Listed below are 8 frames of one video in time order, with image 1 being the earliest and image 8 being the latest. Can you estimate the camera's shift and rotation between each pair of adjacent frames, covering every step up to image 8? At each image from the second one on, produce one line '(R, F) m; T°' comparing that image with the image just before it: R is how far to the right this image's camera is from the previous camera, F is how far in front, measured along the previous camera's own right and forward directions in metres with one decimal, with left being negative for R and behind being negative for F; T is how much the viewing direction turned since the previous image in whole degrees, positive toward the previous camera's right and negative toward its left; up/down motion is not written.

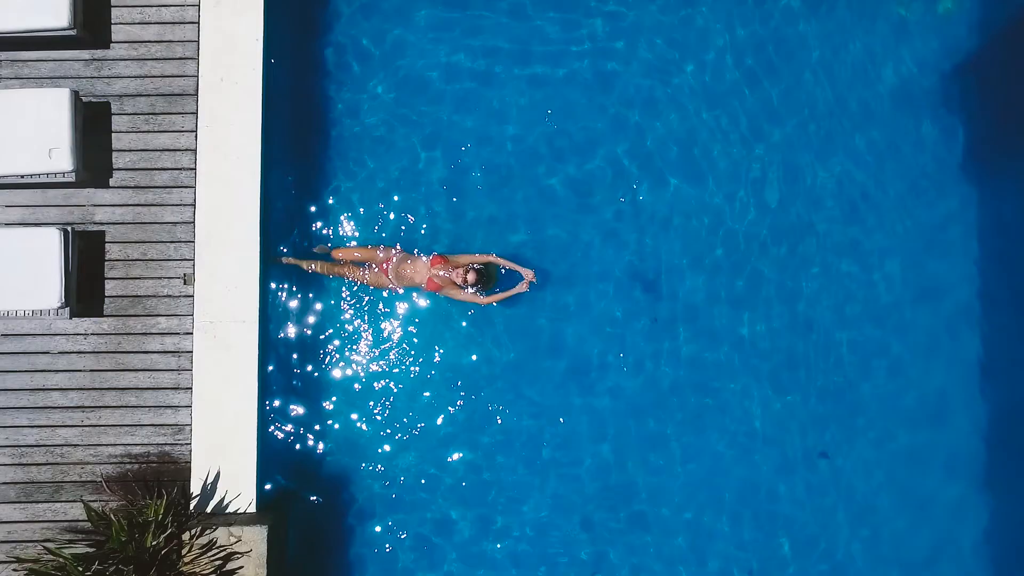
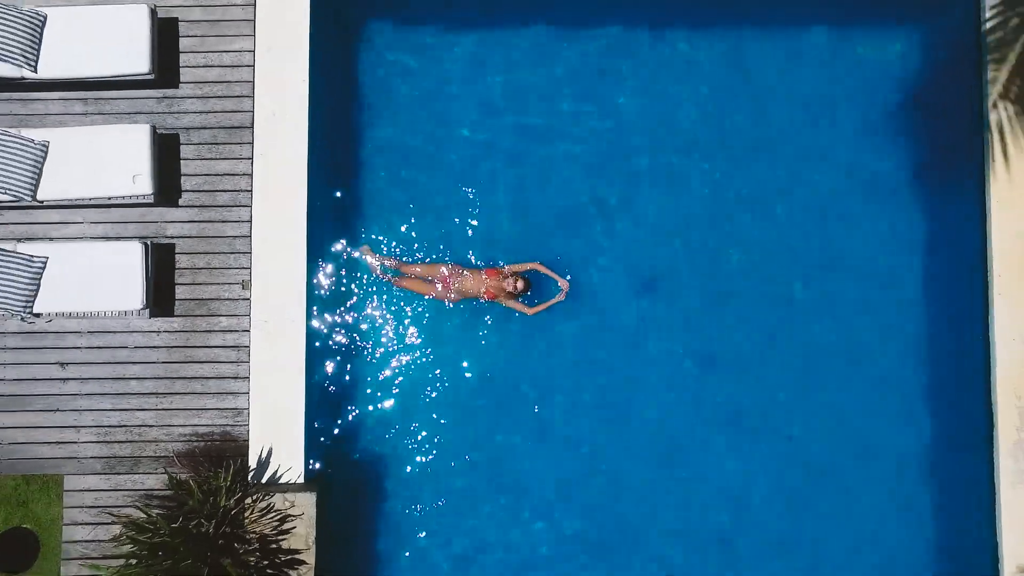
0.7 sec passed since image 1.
(-0.1, -0.7) m; -1°
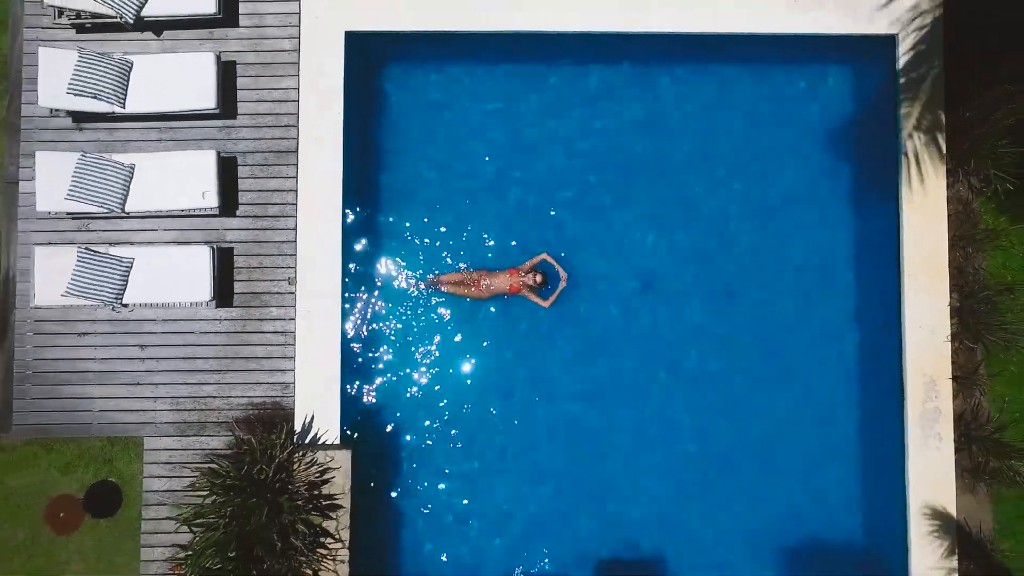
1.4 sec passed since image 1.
(0.0, -1.1) m; 0°
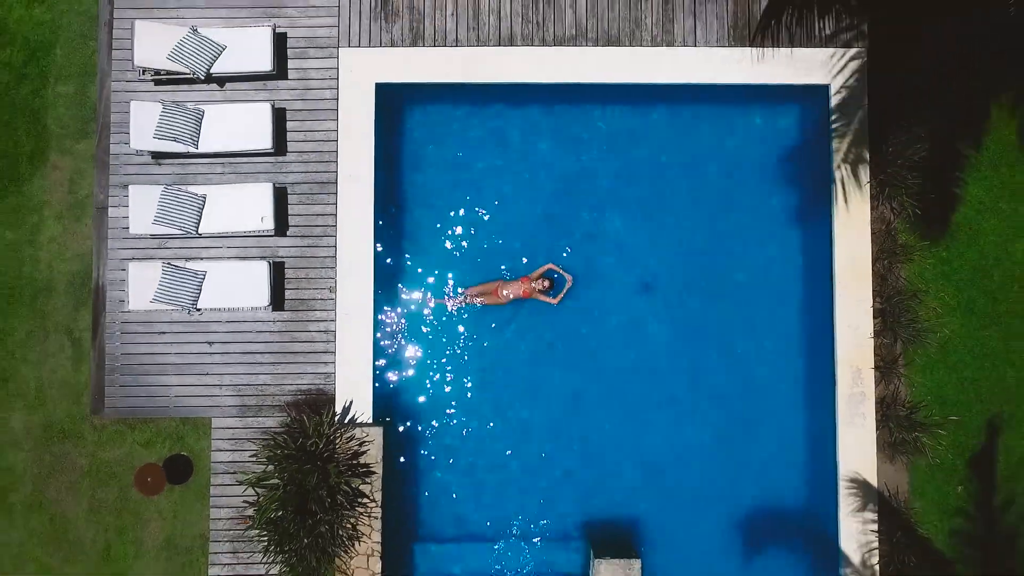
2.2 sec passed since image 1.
(0.0, -1.3) m; 0°
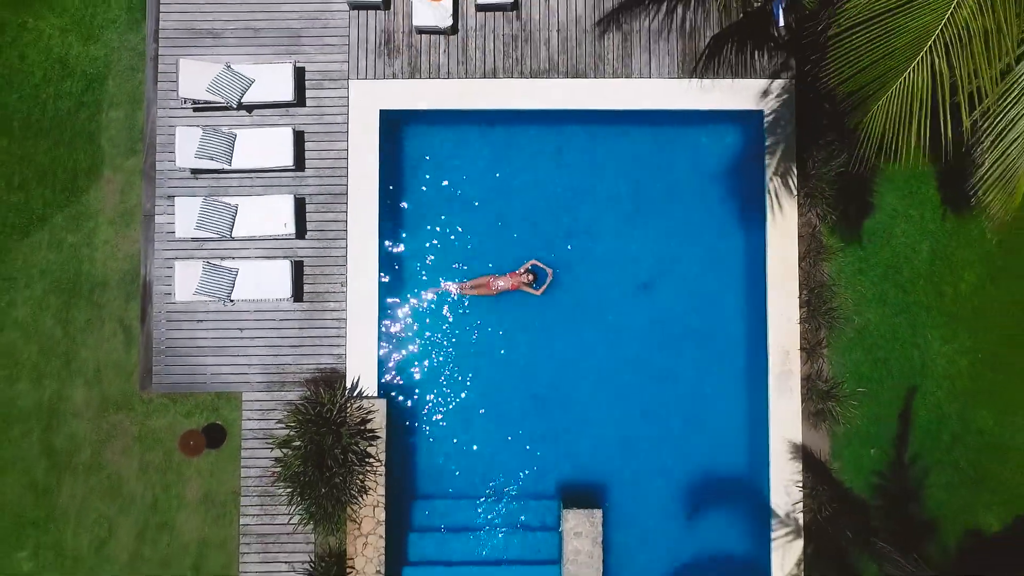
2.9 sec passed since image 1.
(+0.4, -1.3) m; 0°
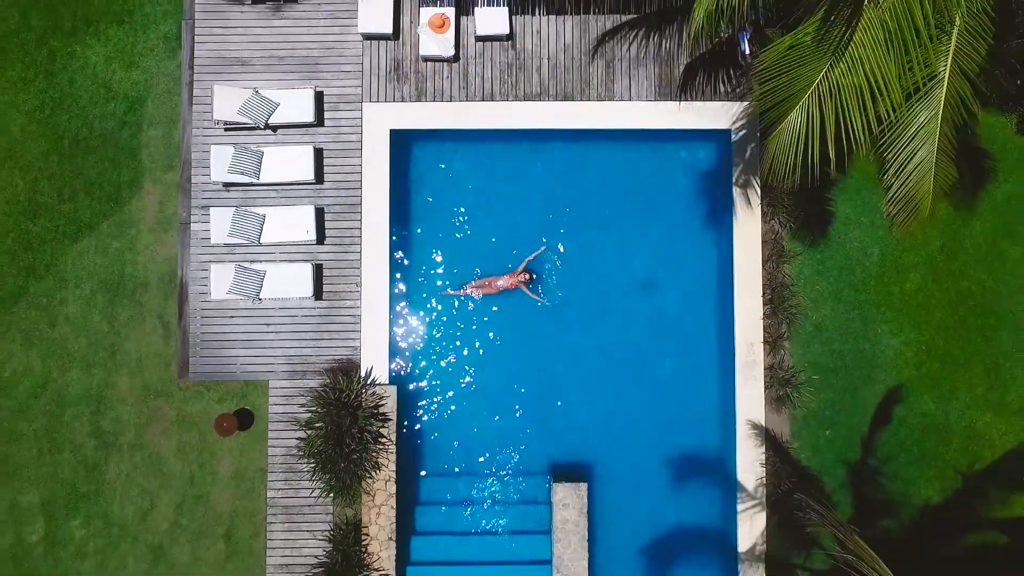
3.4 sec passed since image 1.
(+0.1, -1.1) m; 0°
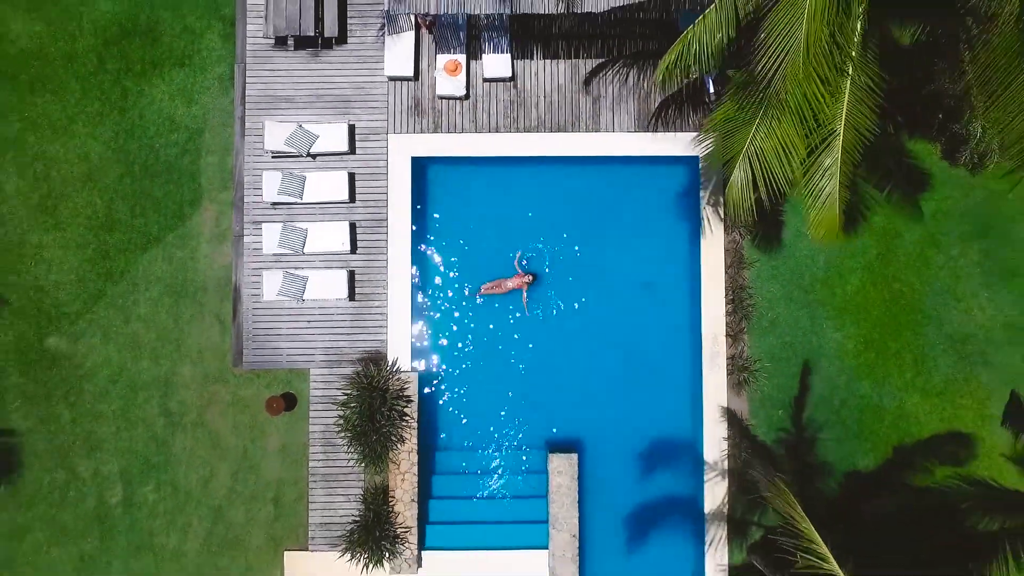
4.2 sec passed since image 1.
(0.0, -1.8) m; 0°
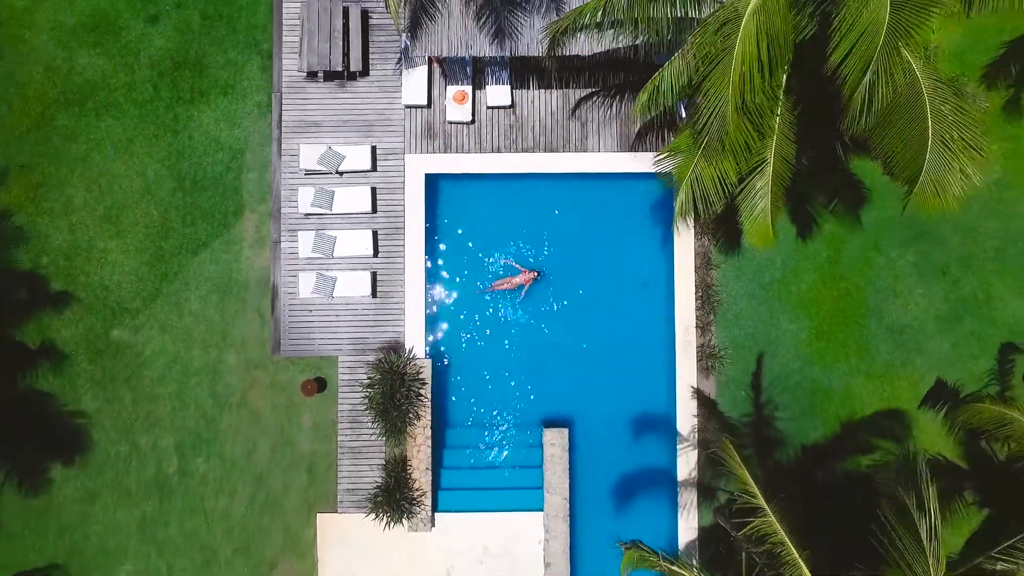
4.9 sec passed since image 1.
(+0.1, -1.9) m; 0°
